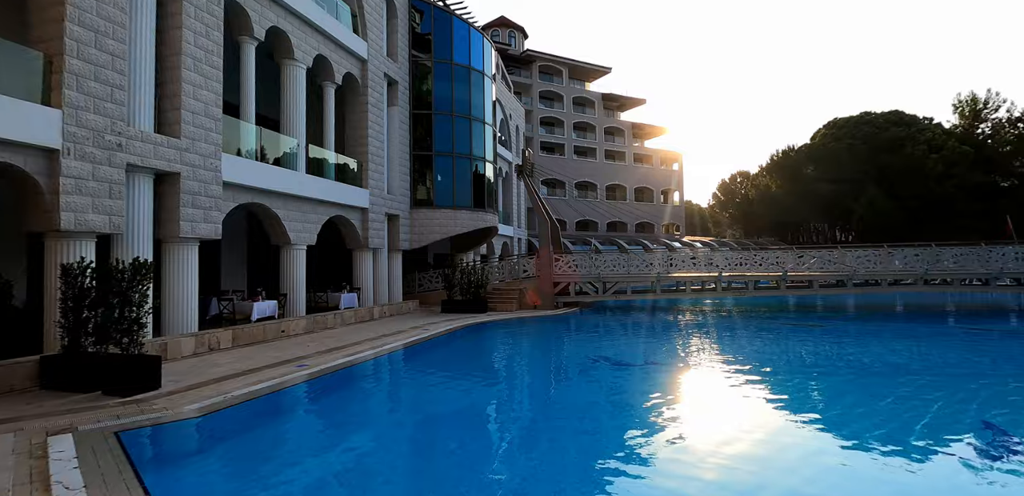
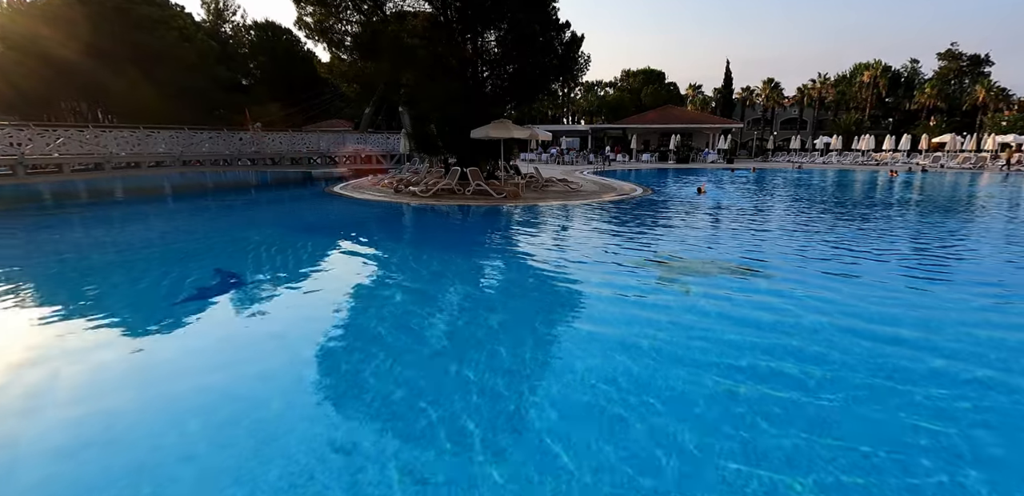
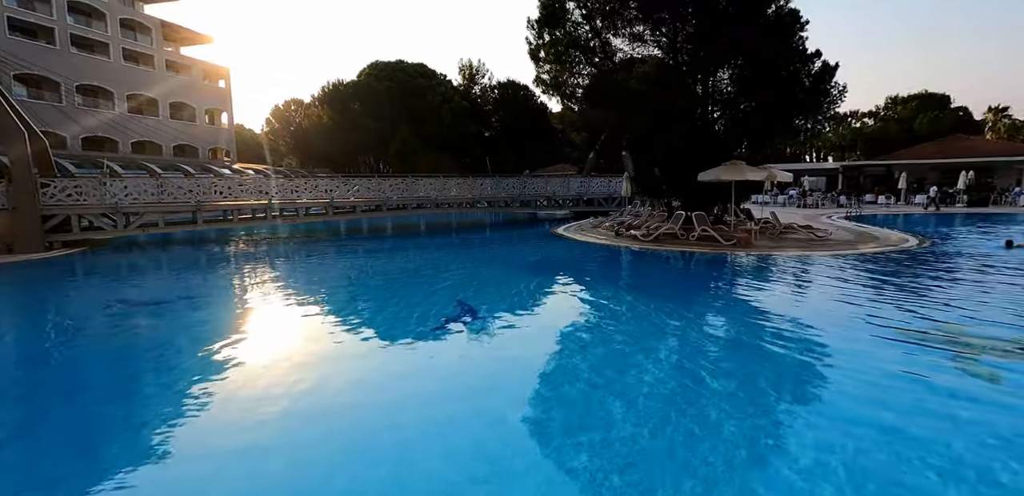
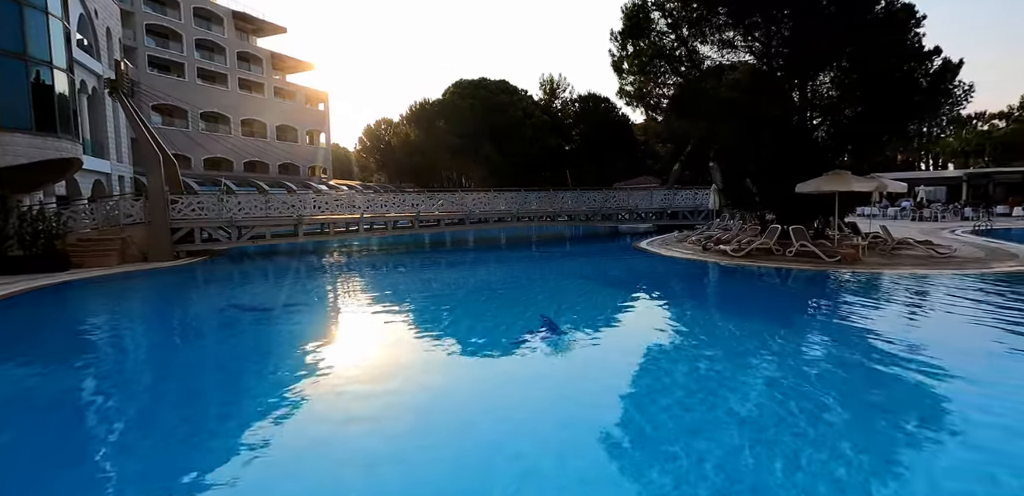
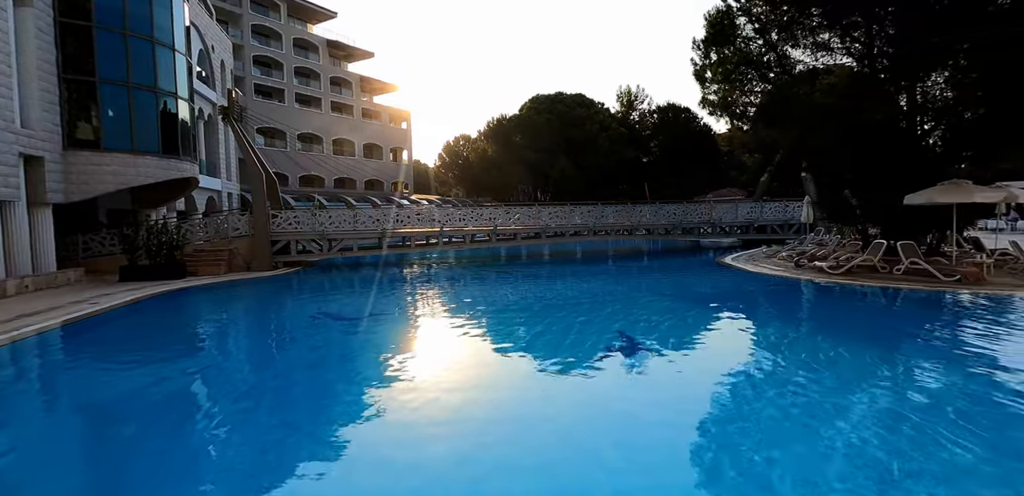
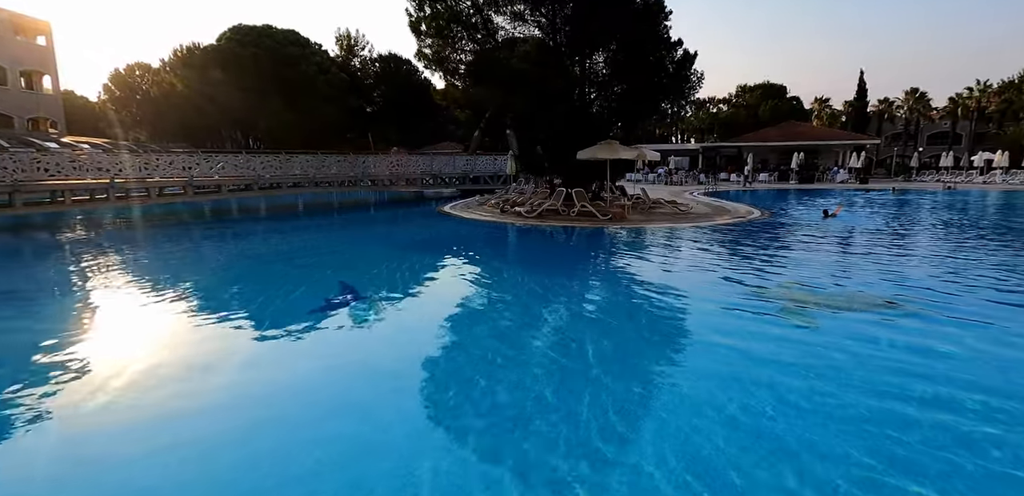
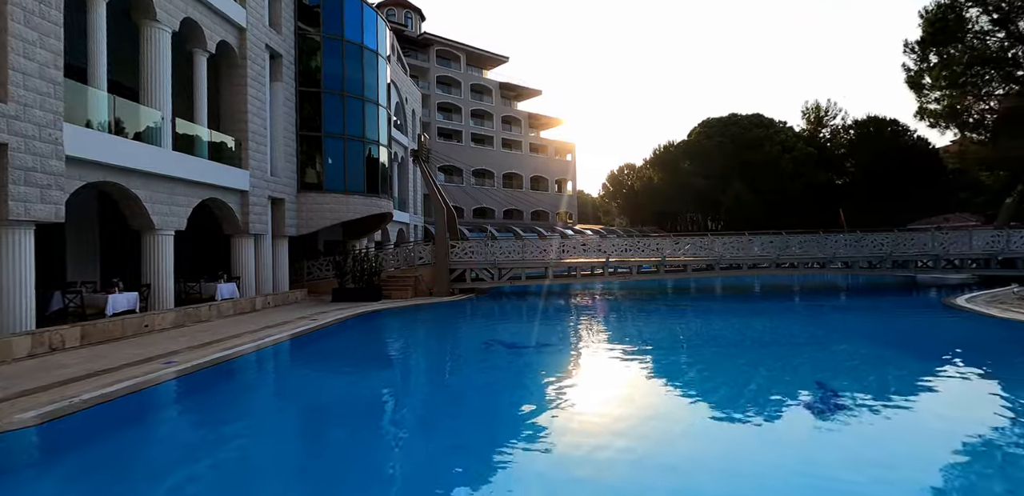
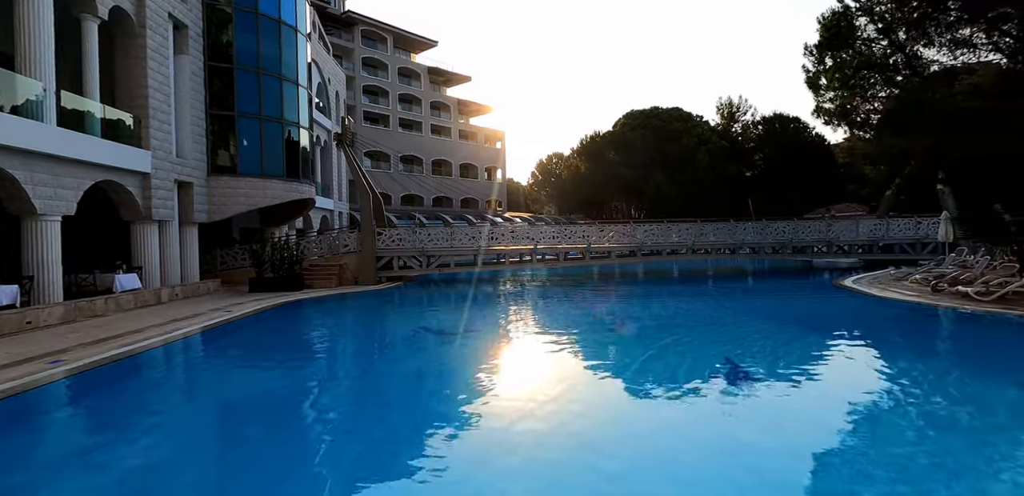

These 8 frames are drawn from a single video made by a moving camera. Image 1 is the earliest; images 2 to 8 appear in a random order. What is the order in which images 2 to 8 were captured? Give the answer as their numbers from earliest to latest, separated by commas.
7, 8, 5, 4, 3, 6, 2
